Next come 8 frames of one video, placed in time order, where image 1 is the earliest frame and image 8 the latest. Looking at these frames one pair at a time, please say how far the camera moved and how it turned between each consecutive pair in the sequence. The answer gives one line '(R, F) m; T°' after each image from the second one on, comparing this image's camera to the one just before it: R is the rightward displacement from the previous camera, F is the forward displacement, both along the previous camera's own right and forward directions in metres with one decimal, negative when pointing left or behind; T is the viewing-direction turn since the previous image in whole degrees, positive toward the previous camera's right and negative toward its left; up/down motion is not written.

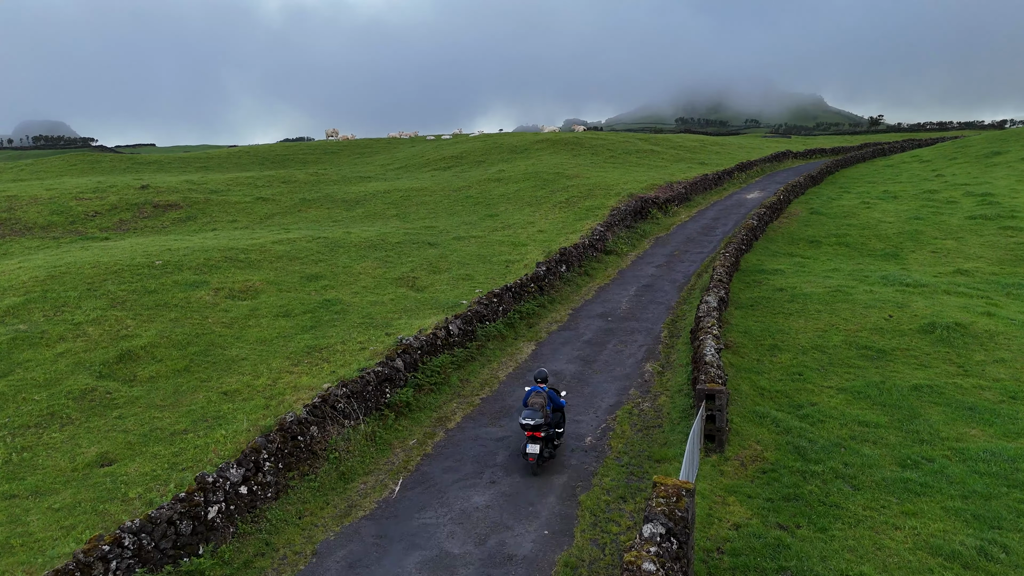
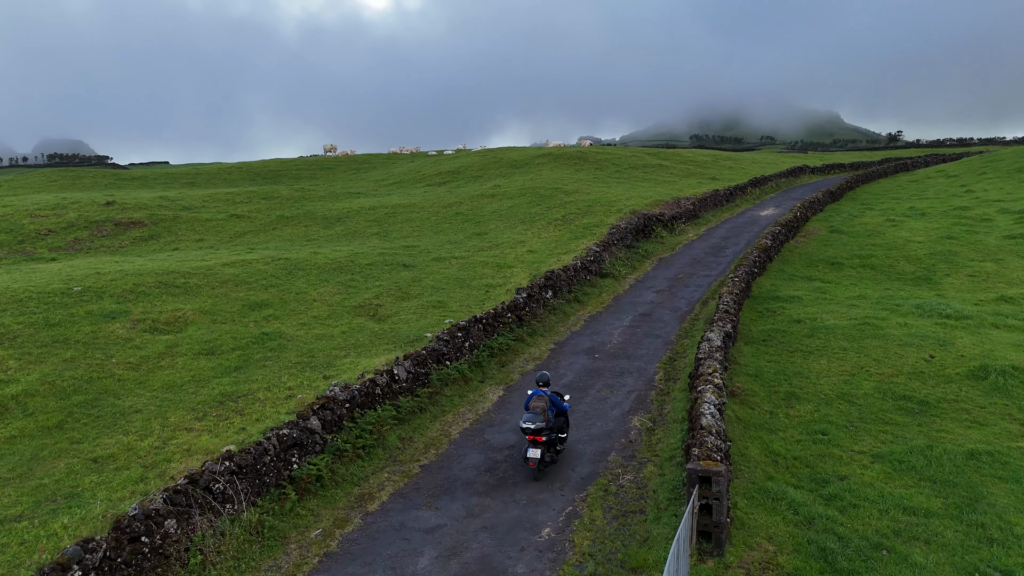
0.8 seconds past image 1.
(+1.2, +3.1) m; -1°
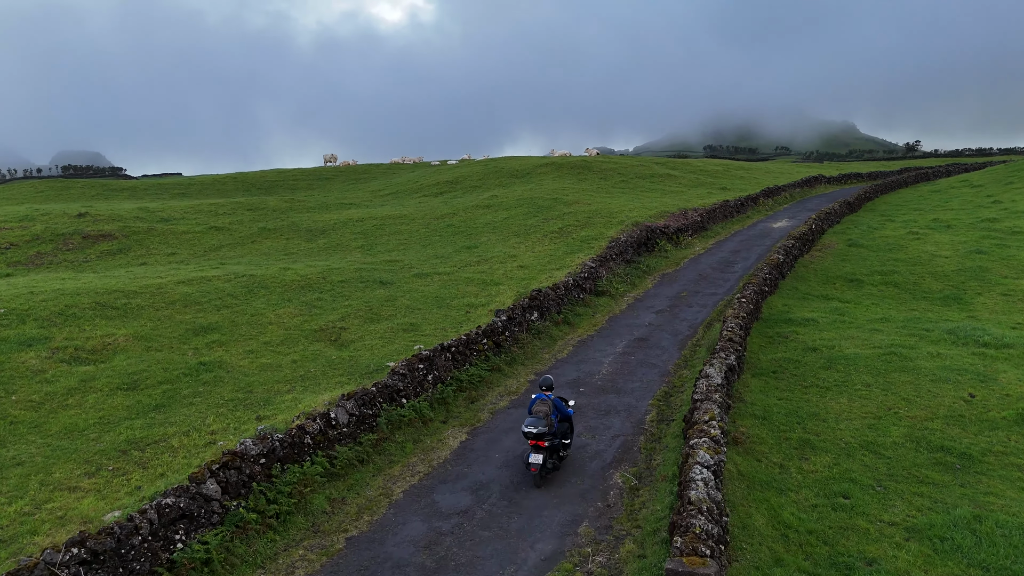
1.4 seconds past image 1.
(+0.9, +2.3) m; -1°
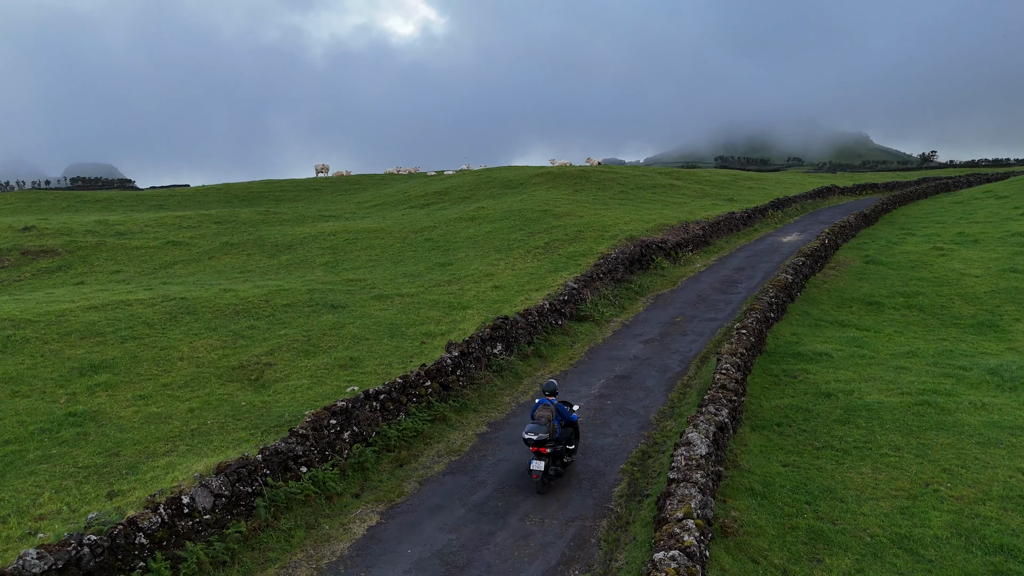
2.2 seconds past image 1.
(+1.3, +3.1) m; -1°
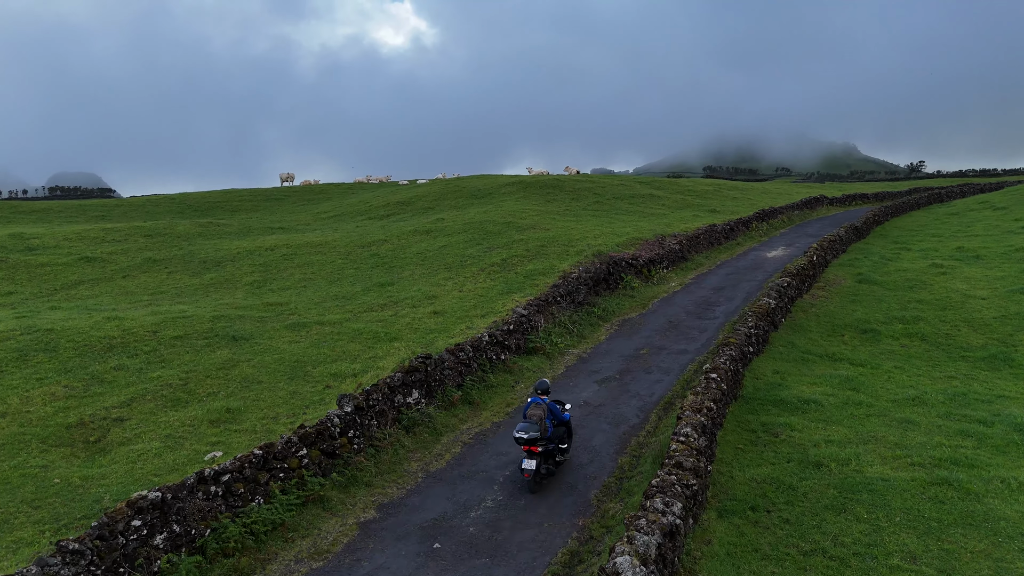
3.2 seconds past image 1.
(+1.5, +3.3) m; +1°
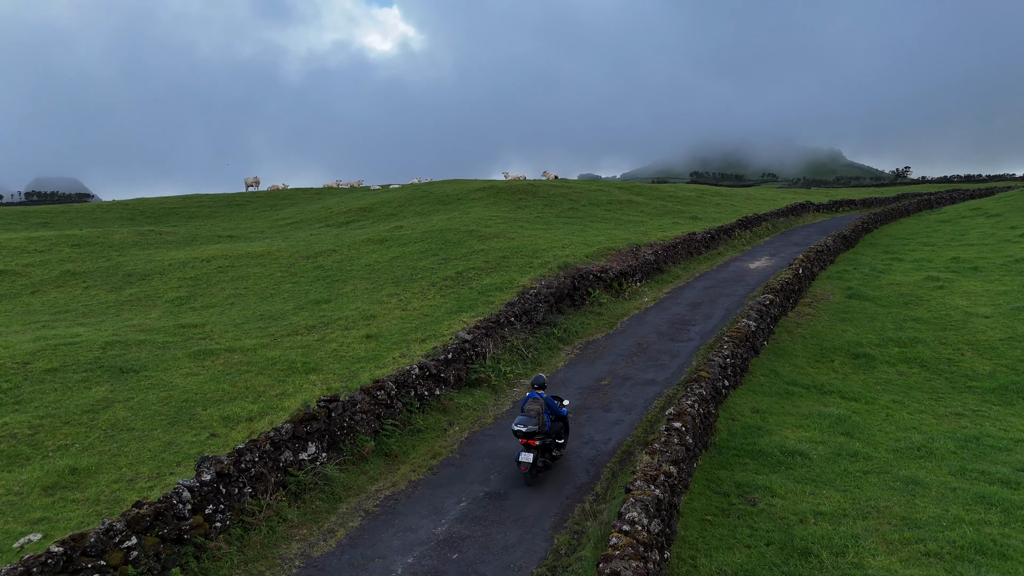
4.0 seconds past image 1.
(+1.1, +2.7) m; +1°
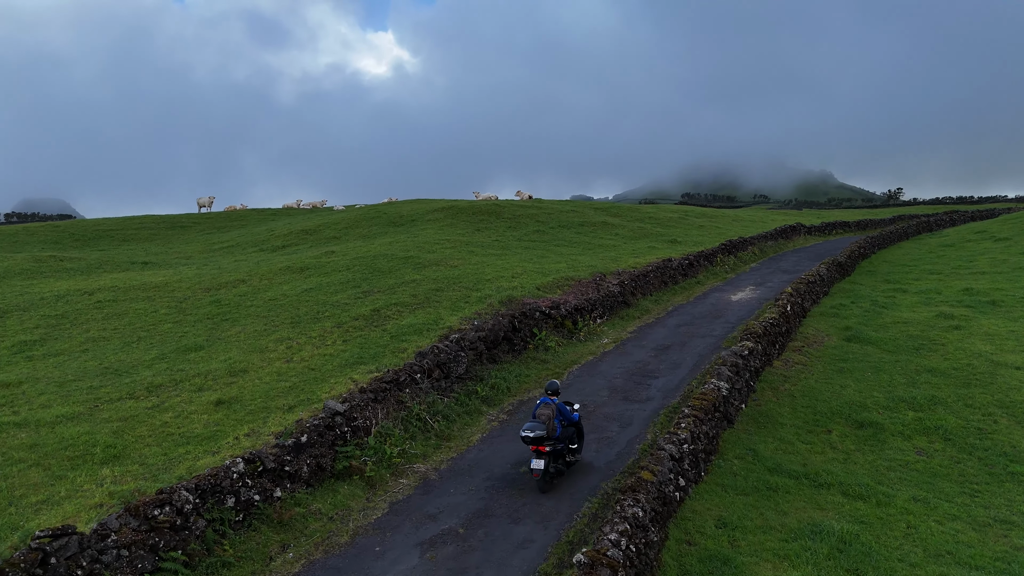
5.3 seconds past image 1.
(+1.9, +4.4) m; +1°
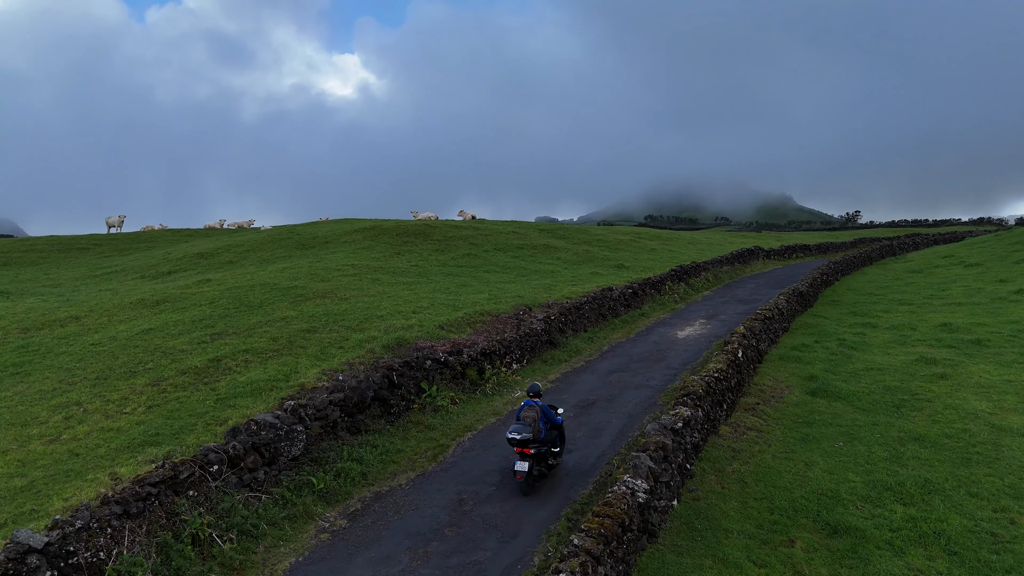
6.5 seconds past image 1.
(+1.9, +4.3) m; +3°
